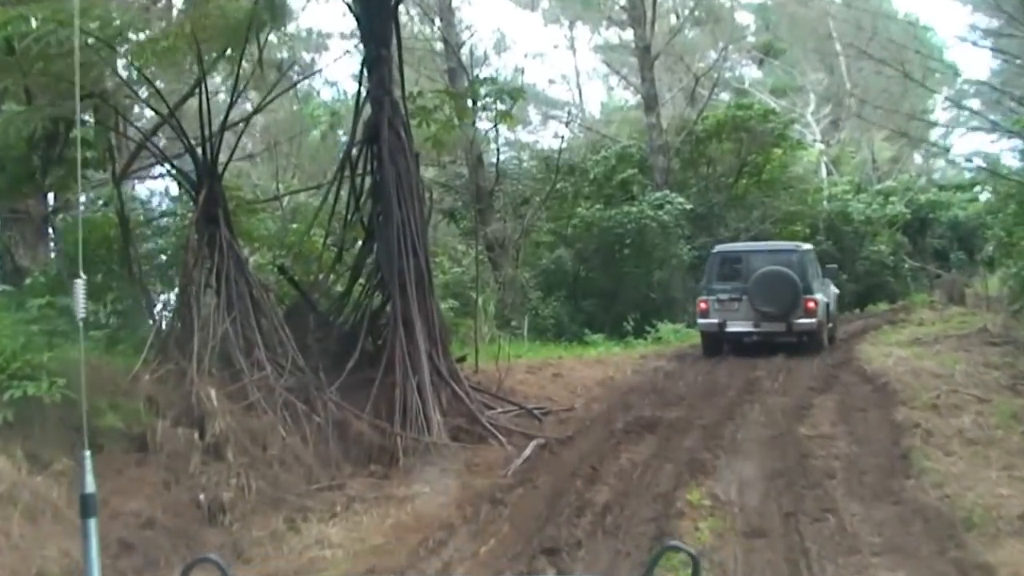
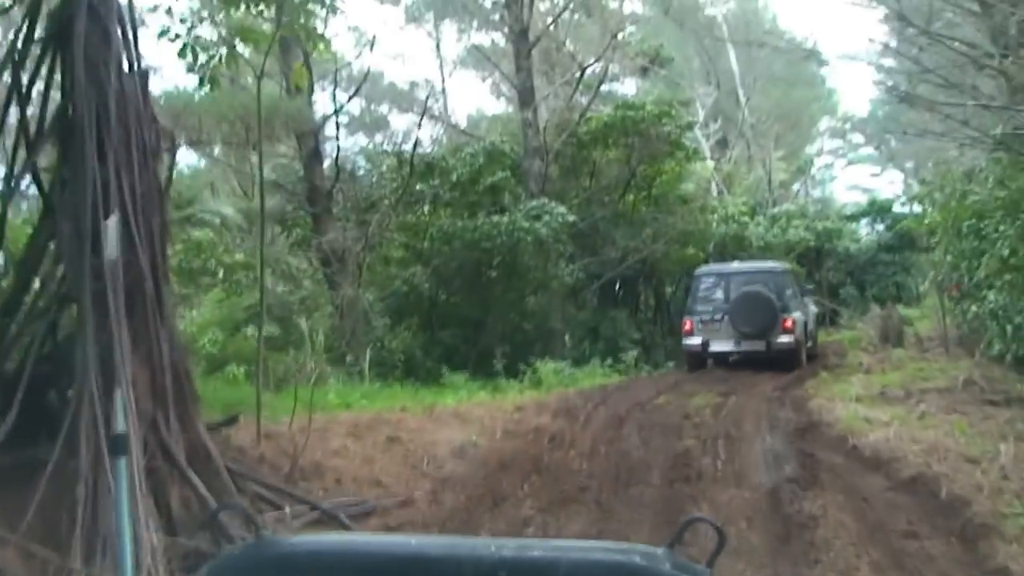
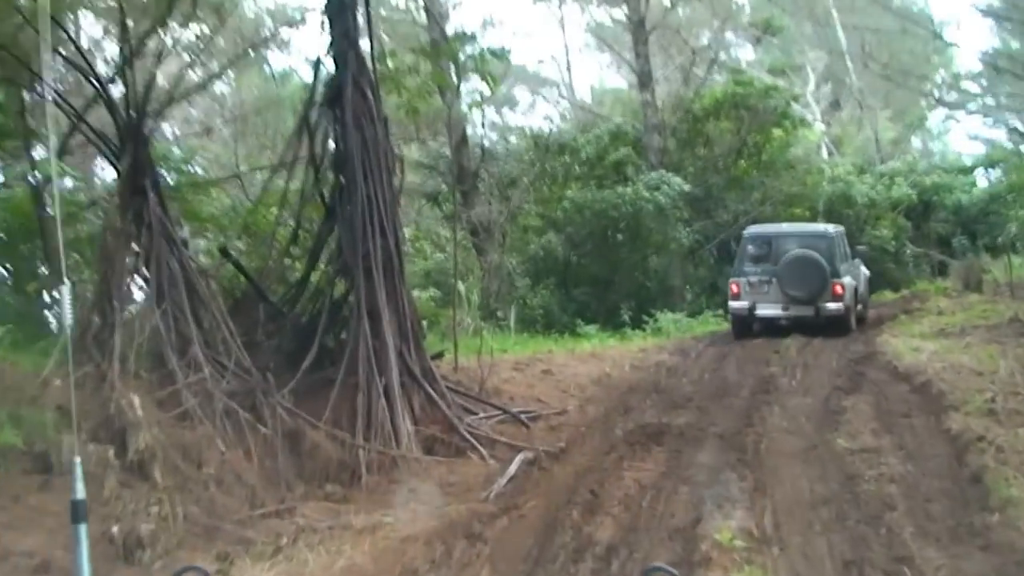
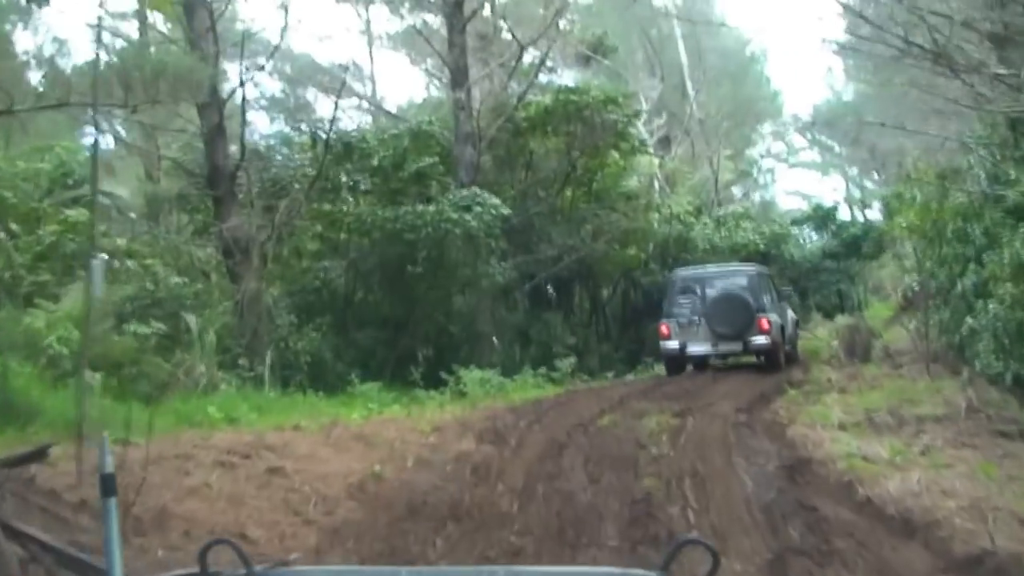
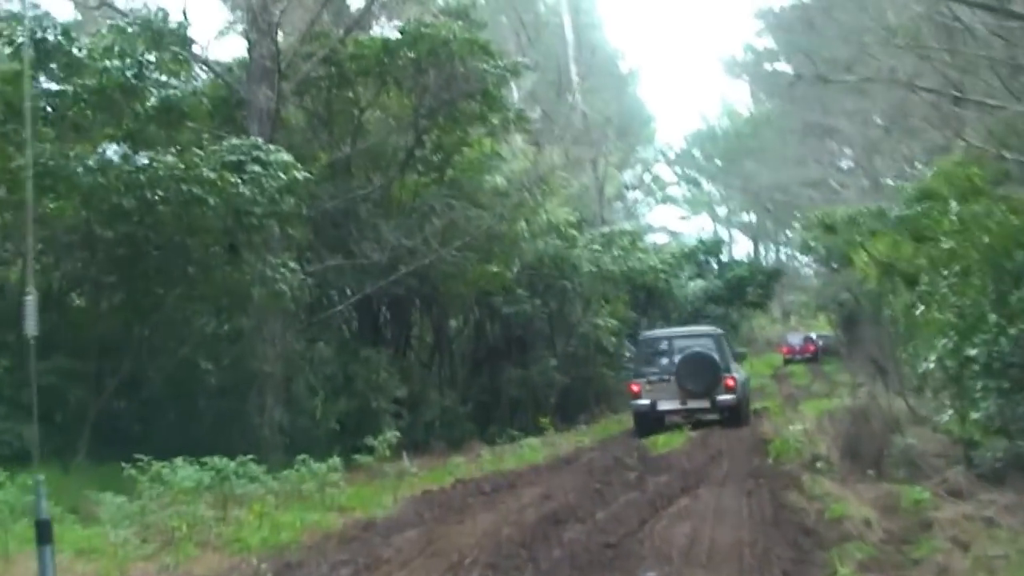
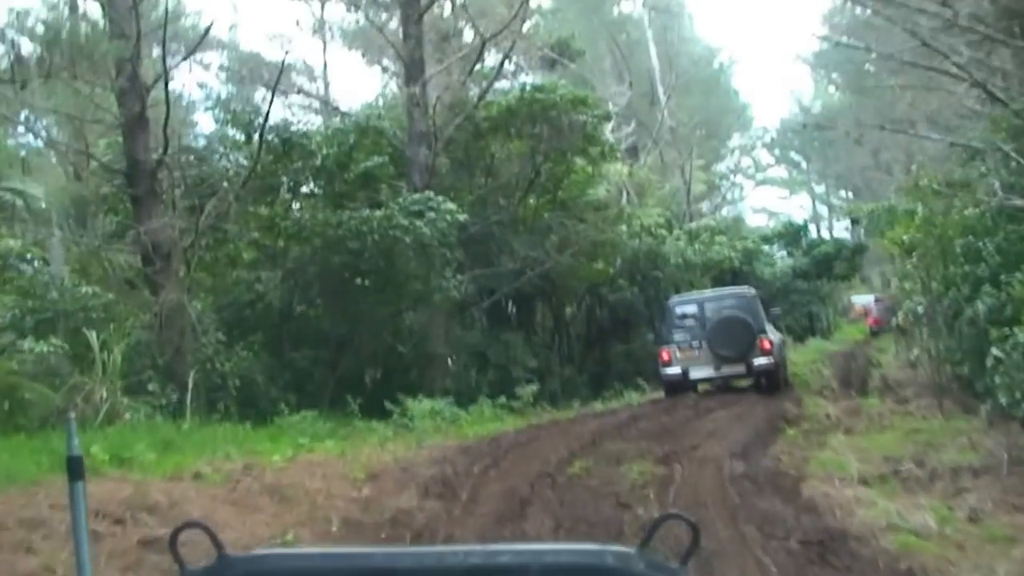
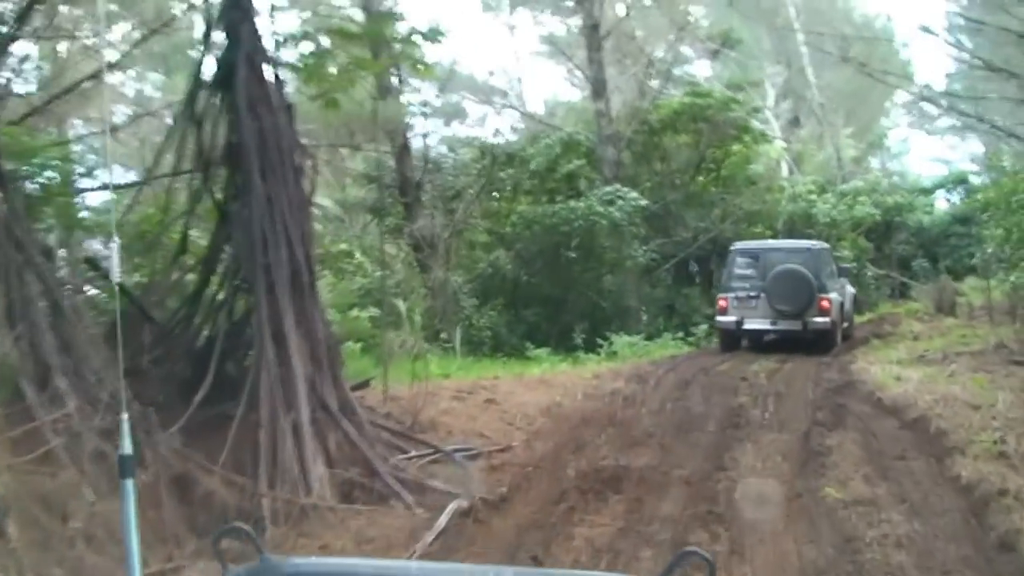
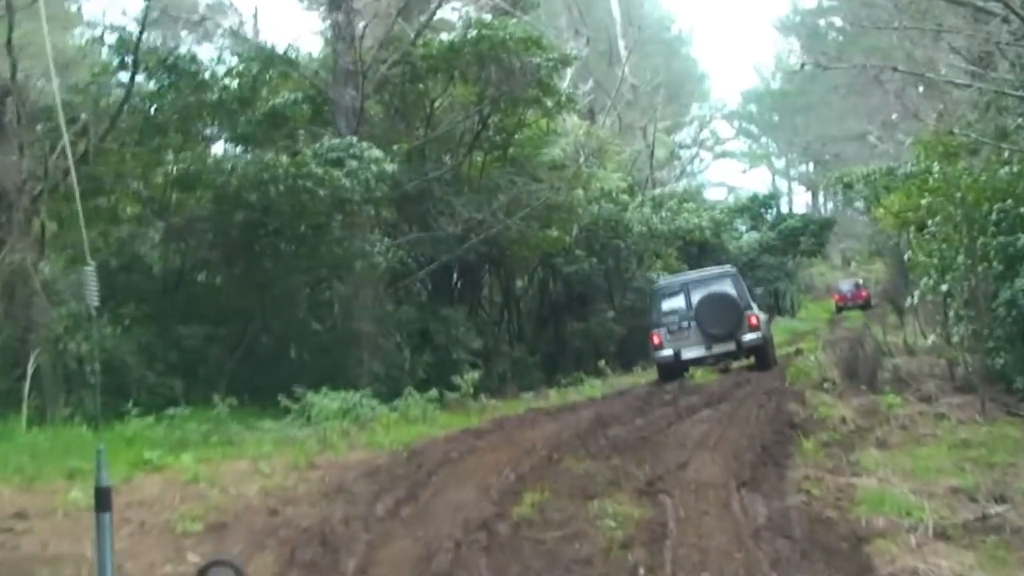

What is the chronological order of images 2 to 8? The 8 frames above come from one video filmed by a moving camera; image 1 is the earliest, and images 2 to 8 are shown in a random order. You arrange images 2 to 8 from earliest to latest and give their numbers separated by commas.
3, 7, 2, 4, 6, 8, 5
